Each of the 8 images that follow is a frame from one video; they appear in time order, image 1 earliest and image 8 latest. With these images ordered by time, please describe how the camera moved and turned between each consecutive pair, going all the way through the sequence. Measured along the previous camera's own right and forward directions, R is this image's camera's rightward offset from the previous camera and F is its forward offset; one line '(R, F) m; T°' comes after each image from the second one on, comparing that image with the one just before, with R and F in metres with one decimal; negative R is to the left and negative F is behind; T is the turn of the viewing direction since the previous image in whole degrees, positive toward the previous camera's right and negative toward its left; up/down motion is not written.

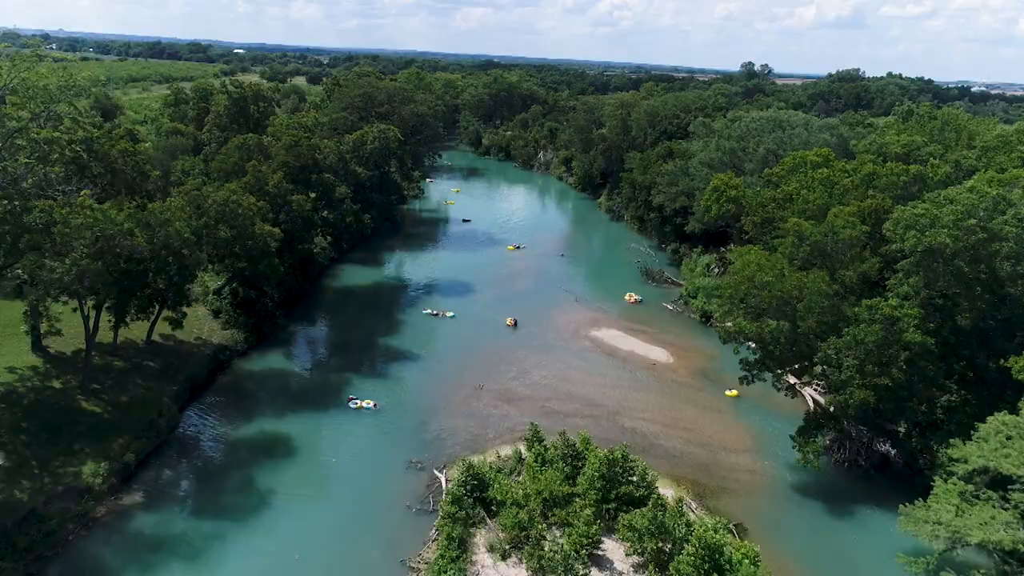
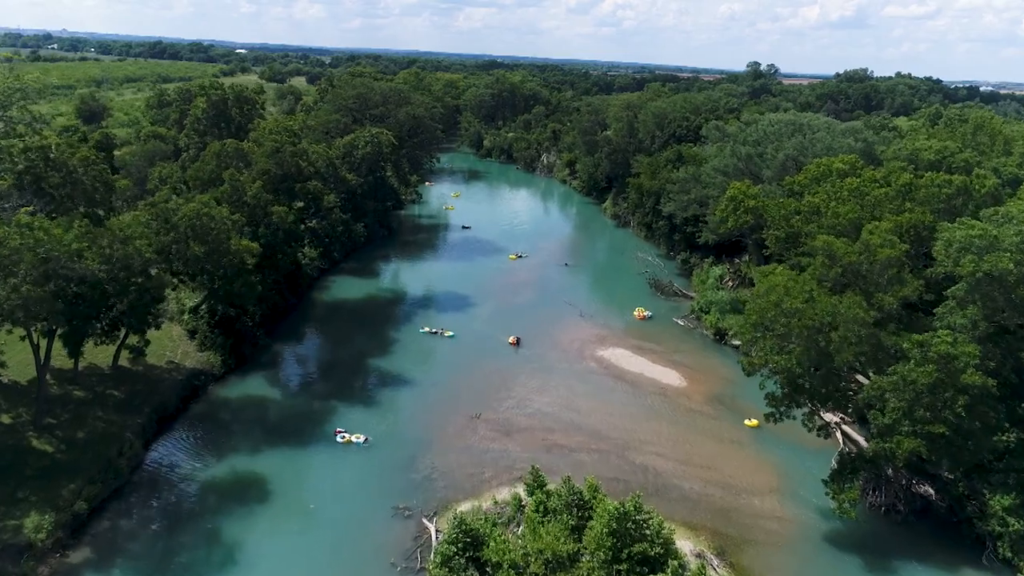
(+0.2, +3.8) m; 0°
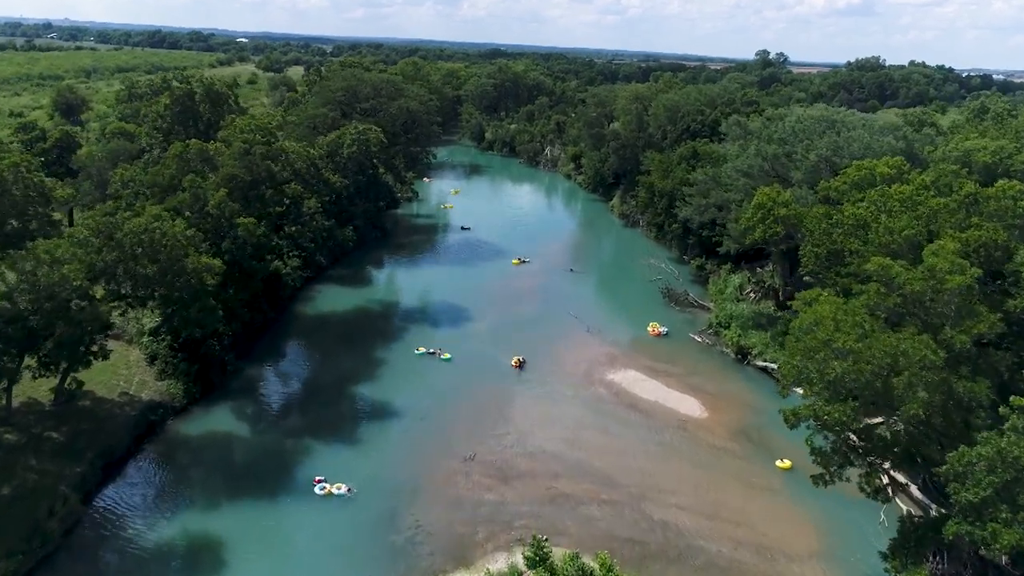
(+0.2, +5.2) m; 0°
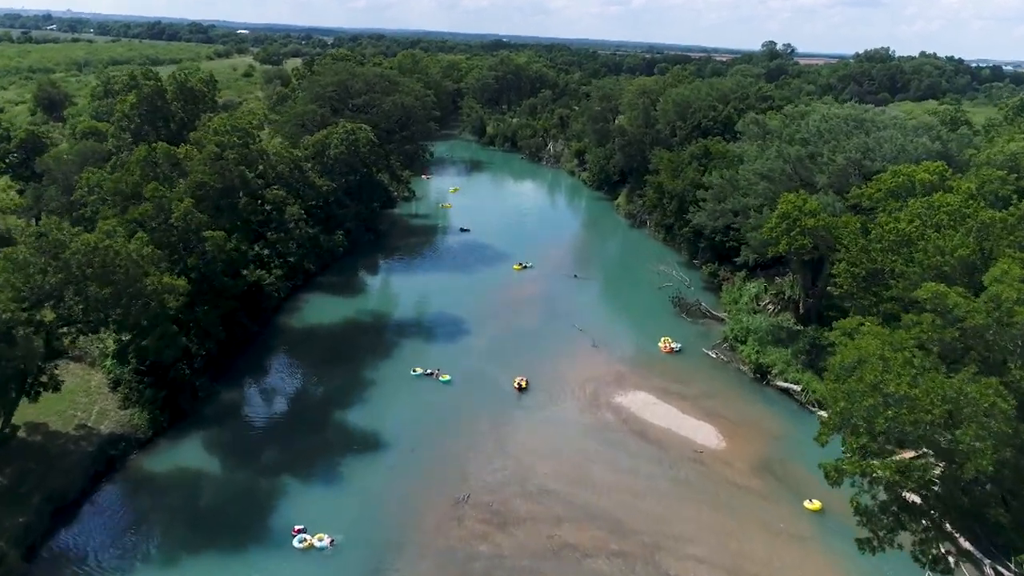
(+0.2, +3.8) m; 0°
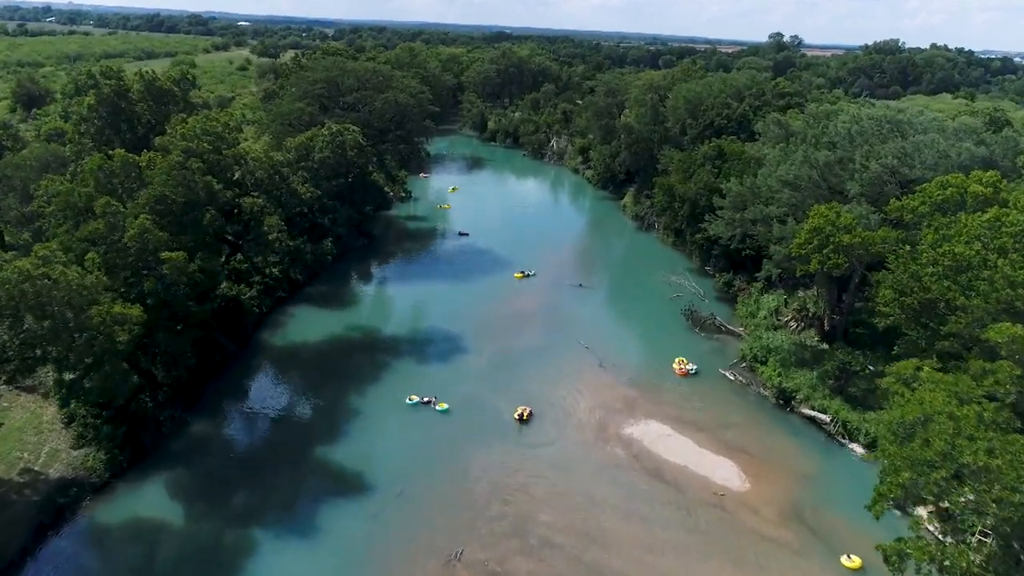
(+0.1, +3.9) m; 0°
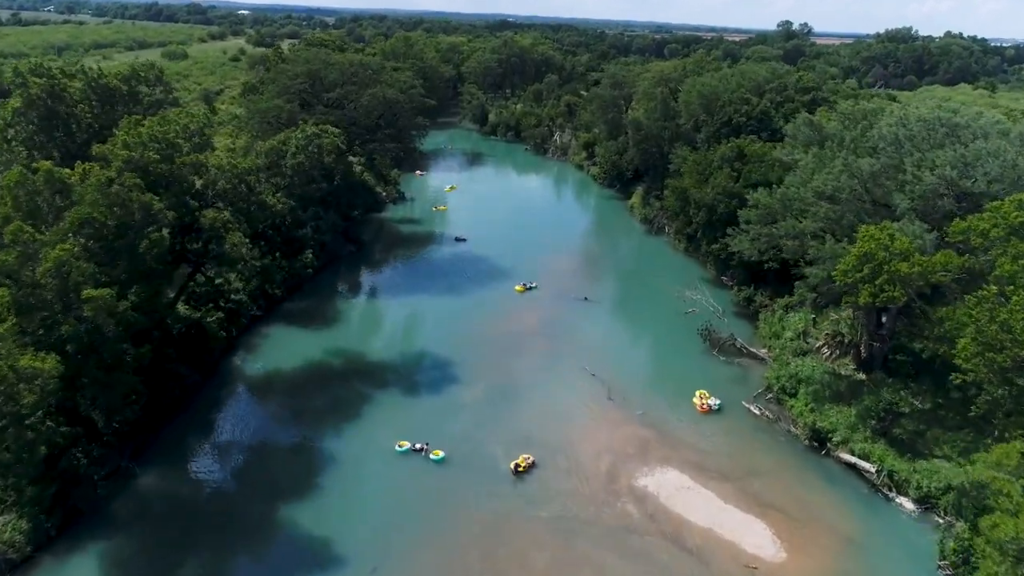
(+0.3, +5.0) m; 0°
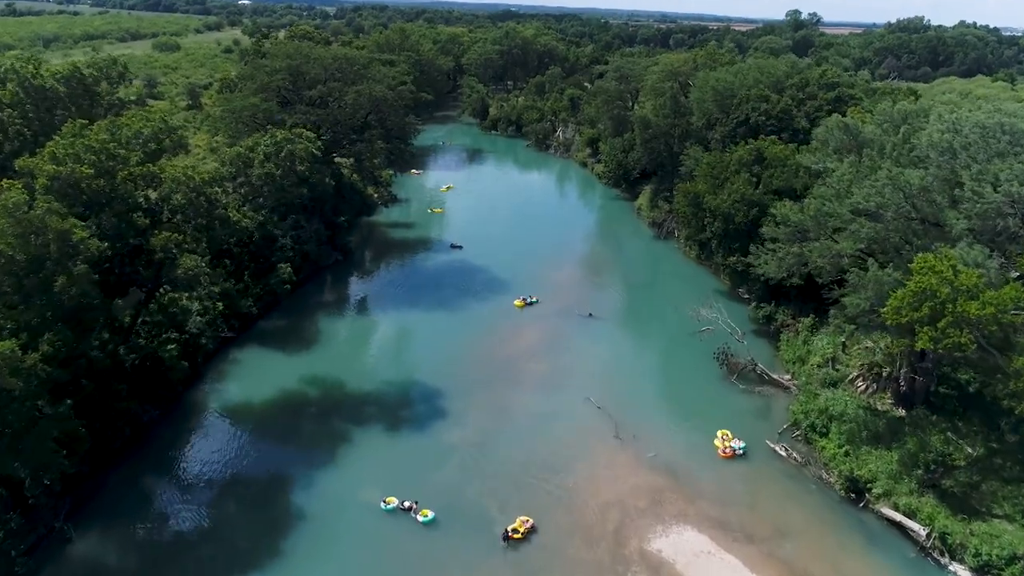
(+0.4, +4.5) m; 0°
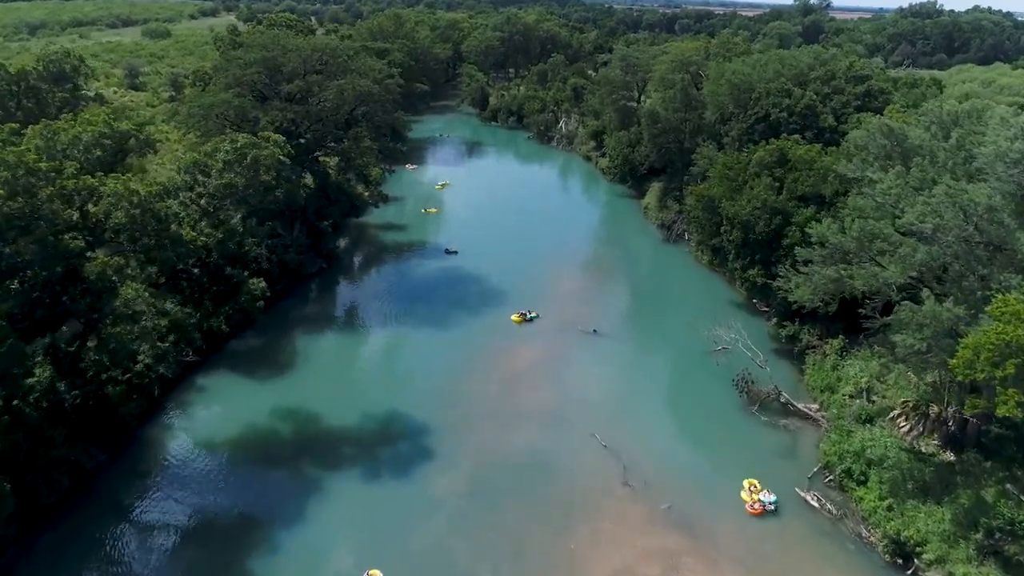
(+0.3, +4.4) m; 0°
